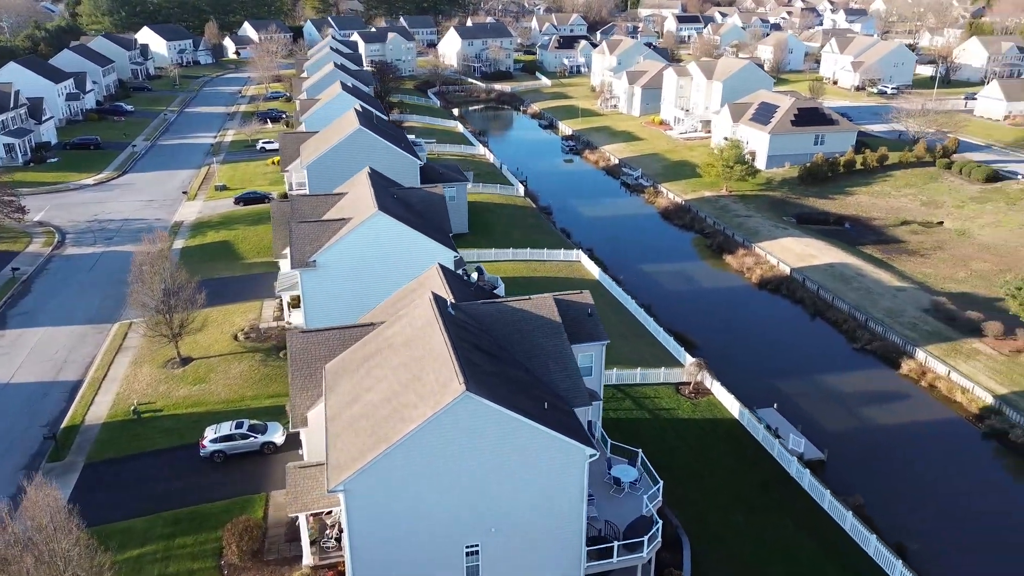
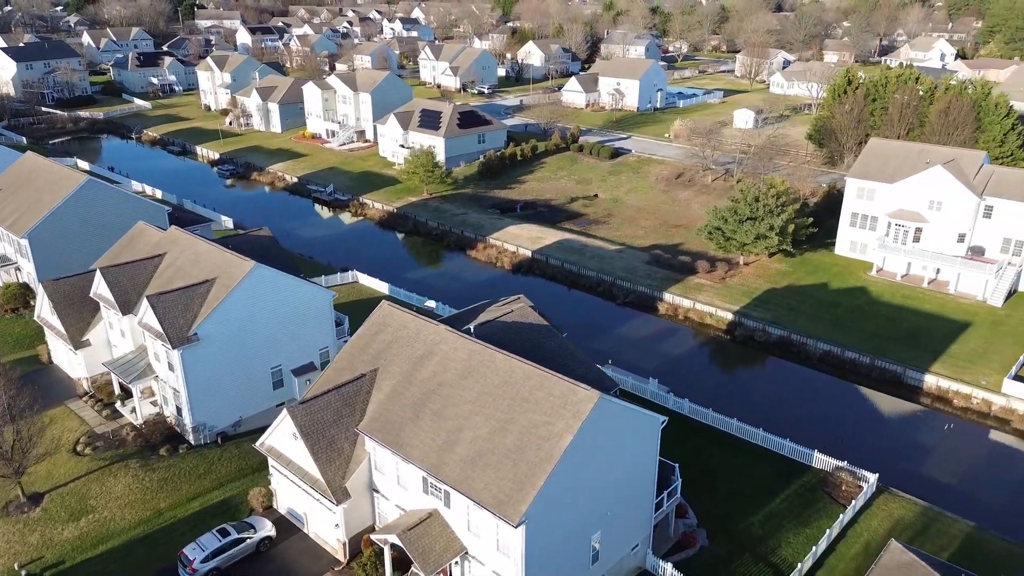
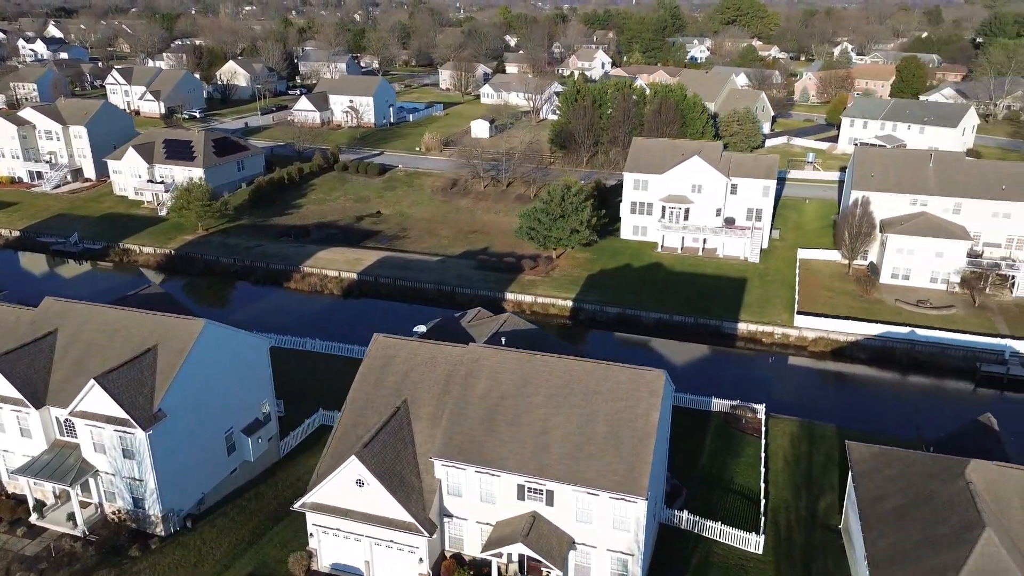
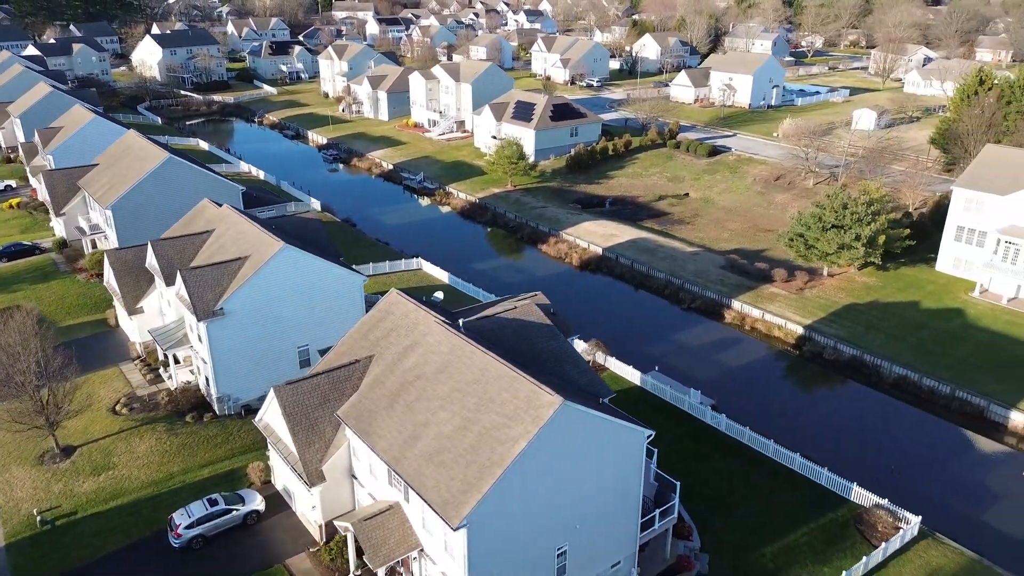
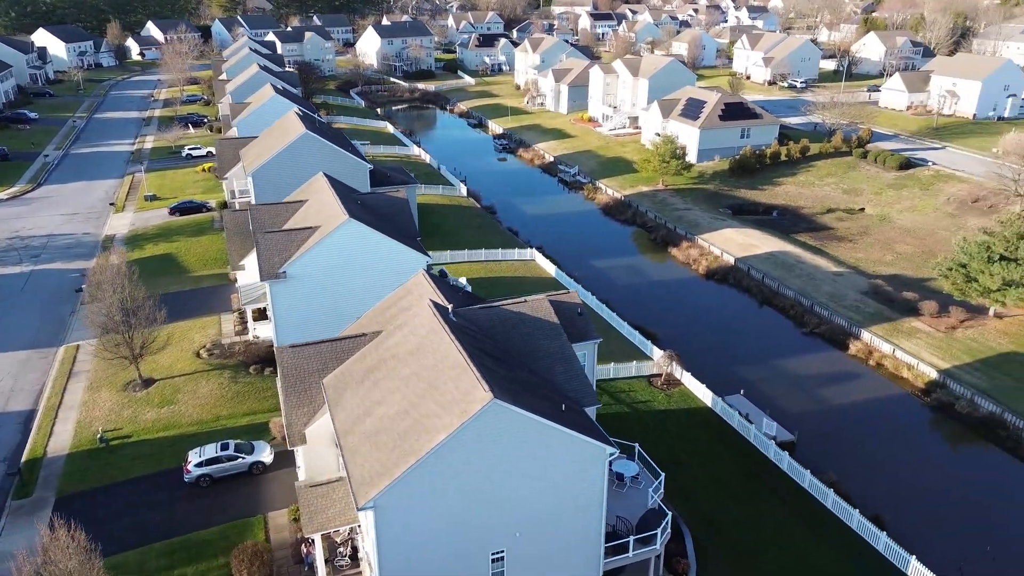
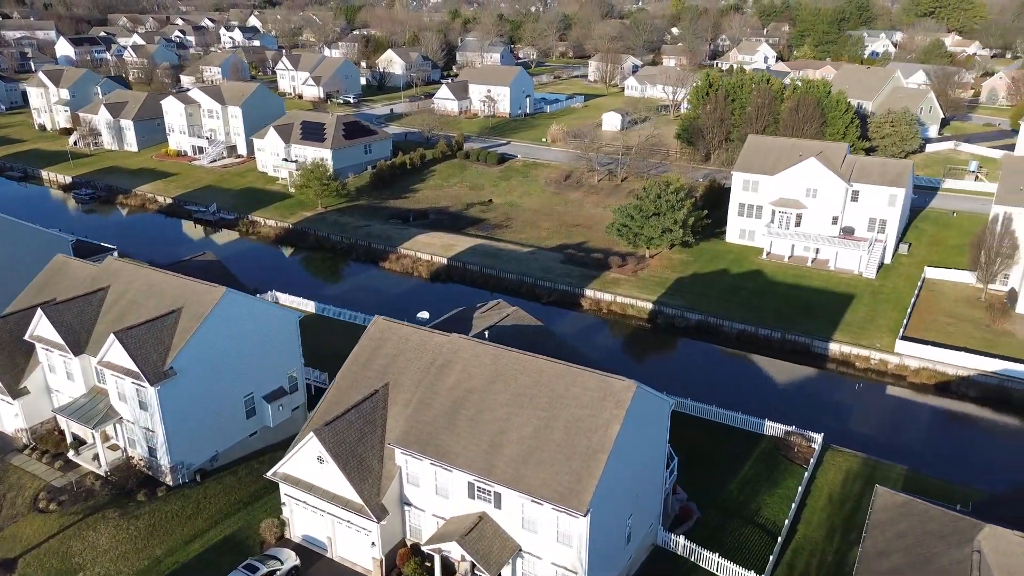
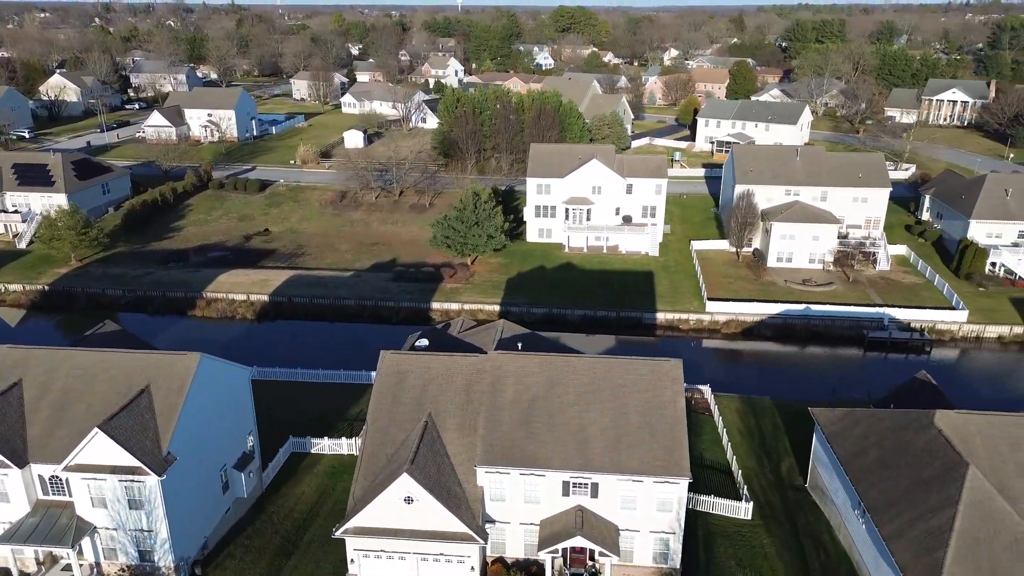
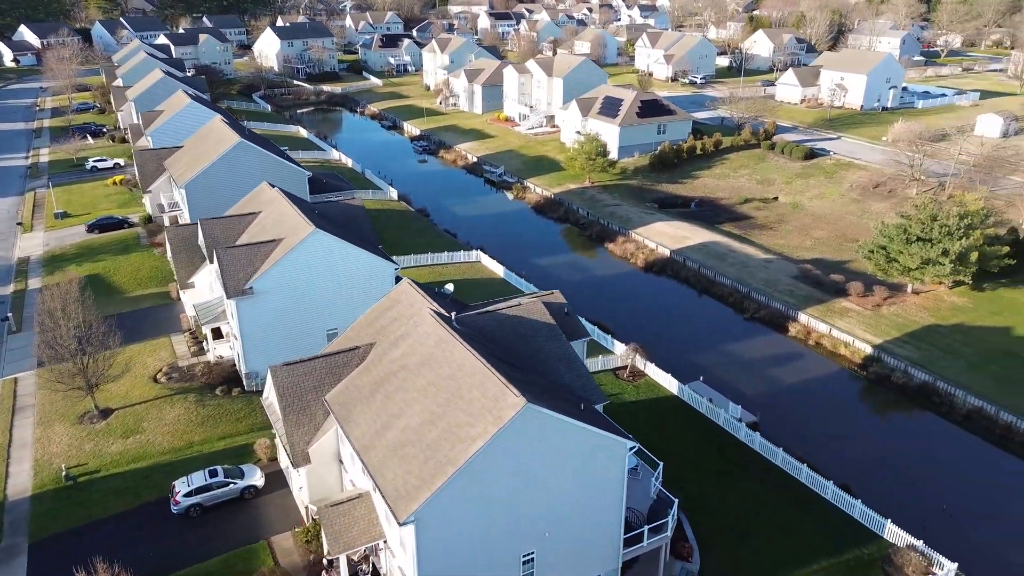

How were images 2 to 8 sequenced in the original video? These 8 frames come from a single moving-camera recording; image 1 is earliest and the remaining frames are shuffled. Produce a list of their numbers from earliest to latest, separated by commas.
5, 8, 4, 2, 6, 3, 7
